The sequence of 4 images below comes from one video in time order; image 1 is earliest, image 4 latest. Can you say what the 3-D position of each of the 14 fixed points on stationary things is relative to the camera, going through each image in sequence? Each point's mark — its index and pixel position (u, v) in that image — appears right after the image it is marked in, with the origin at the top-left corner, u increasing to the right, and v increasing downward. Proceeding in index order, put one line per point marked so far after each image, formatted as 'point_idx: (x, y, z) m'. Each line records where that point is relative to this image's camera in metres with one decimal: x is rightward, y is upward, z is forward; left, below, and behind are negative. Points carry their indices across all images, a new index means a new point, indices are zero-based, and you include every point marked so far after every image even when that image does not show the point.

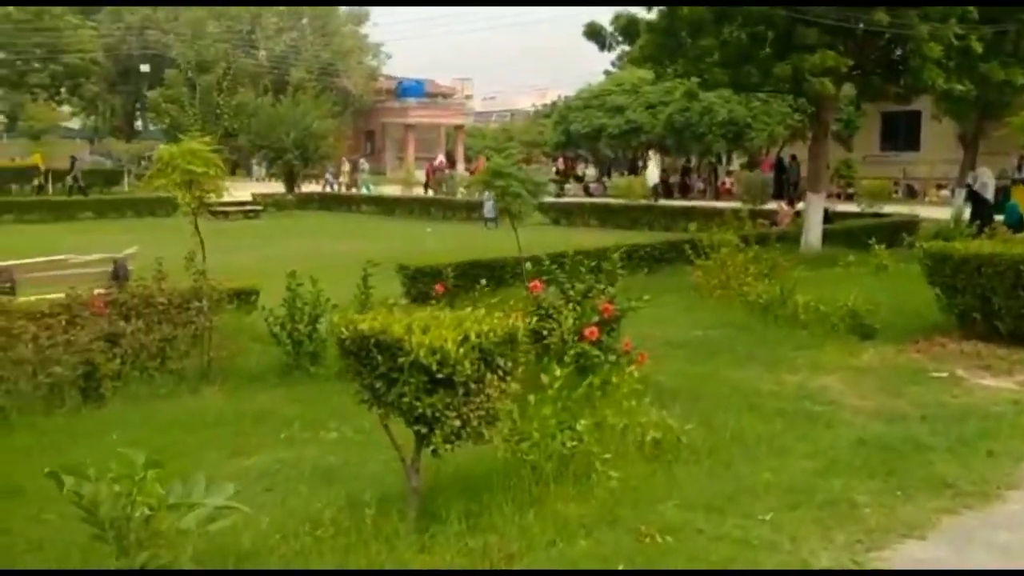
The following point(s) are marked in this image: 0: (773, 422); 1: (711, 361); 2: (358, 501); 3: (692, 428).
0: (+1.7, -0.9, +6.7) m
1: (+1.9, -0.7, +9.4) m
2: (-0.7, -1.0, +4.9) m
3: (+1.1, -0.9, +6.2) m
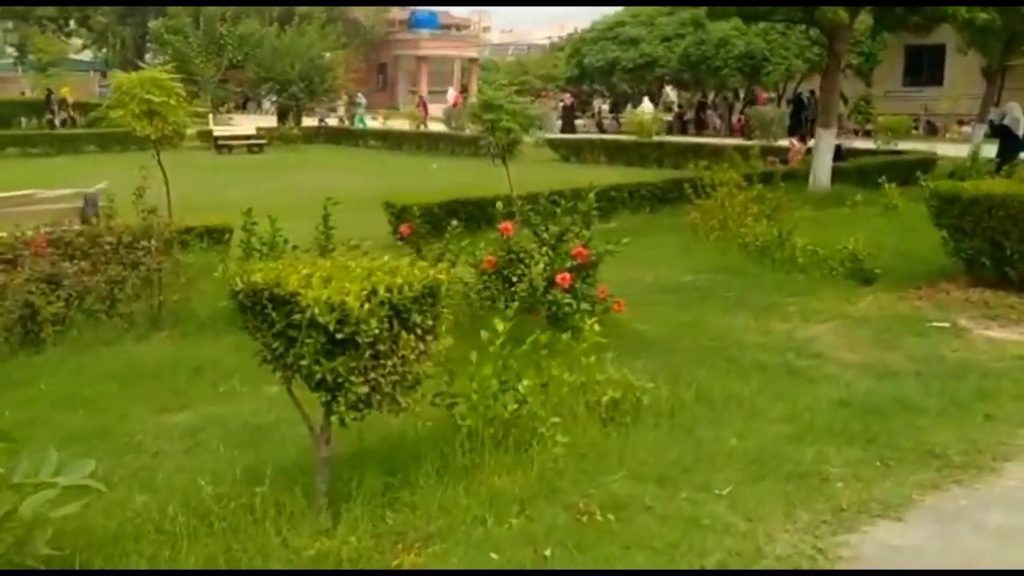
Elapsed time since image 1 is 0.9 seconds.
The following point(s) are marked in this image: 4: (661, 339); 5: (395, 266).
0: (+1.4, -0.5, +6.1) m
1: (+1.6, -0.2, +8.8) m
2: (-1.1, -0.8, +4.4) m
3: (+0.8, -0.6, +5.6) m
4: (+1.1, -0.4, +7.4) m
5: (-0.5, +0.1, +4.1) m
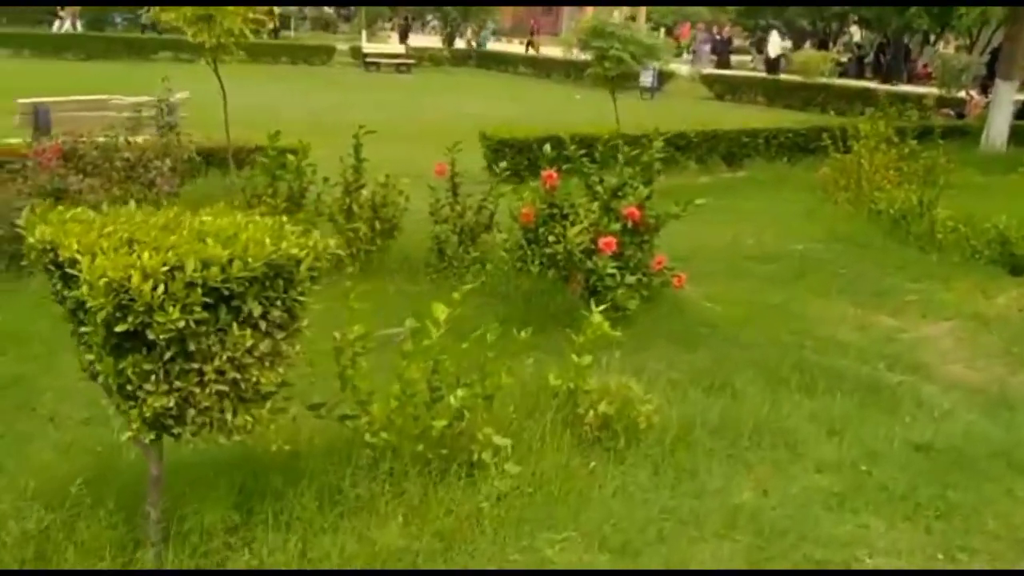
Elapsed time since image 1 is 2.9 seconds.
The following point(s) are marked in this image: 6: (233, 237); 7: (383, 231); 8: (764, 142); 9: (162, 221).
0: (+1.4, -0.5, +4.7) m
1: (+2.0, 0.0, +7.4) m
2: (-1.3, -0.6, +3.5) m
3: (+0.7, -0.5, +4.4) m
4: (+1.3, -0.2, +6.1) m
5: (-0.8, +0.2, +3.0) m
6: (-0.8, +0.1, +2.8) m
7: (-0.8, +0.4, +6.8) m
8: (+3.4, +2.0, +13.8) m
9: (-1.0, +0.2, +3.0) m
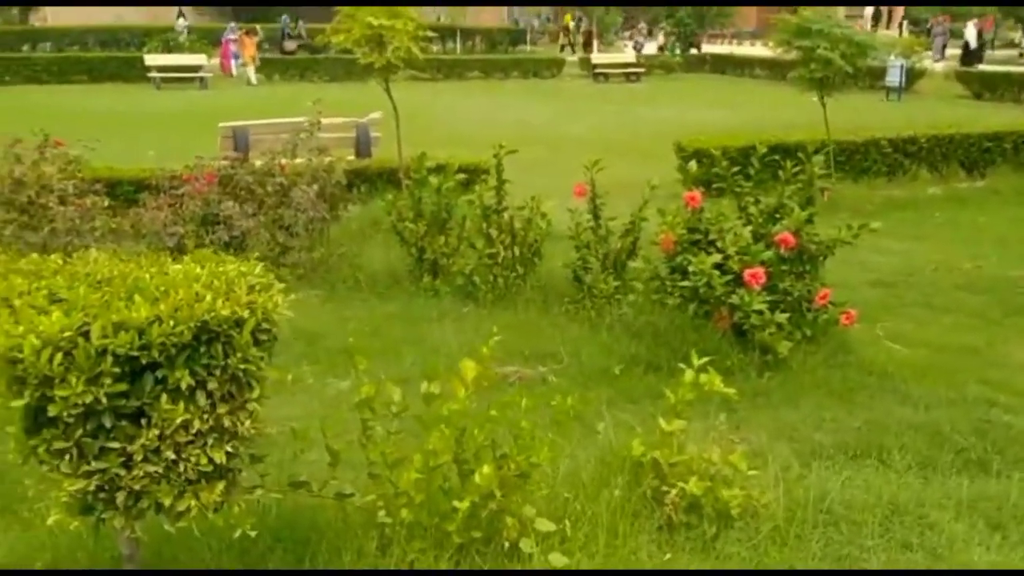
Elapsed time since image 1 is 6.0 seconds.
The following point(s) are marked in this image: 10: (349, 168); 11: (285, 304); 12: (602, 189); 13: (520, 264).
0: (+1.7, -0.7, +3.8) m
1: (+3.0, -0.2, +6.2) m
2: (-1.2, -0.8, +3.2) m
3: (+1.0, -0.7, +3.6) m
4: (+1.9, -0.4, +5.1) m
5: (-0.8, 0.0, +2.6) m
6: (-0.8, 0.0, +2.5) m
7: (+0.1, +0.2, +6.3) m
8: (+5.9, +1.7, +12.1) m
9: (-1.0, 0.0, +2.6) m
10: (-1.4, +1.1, +8.9) m
11: (-0.7, 0.0, +2.9) m
12: (+0.9, +0.9, +9.6) m
13: (0.0, +0.1, +6.3) m
